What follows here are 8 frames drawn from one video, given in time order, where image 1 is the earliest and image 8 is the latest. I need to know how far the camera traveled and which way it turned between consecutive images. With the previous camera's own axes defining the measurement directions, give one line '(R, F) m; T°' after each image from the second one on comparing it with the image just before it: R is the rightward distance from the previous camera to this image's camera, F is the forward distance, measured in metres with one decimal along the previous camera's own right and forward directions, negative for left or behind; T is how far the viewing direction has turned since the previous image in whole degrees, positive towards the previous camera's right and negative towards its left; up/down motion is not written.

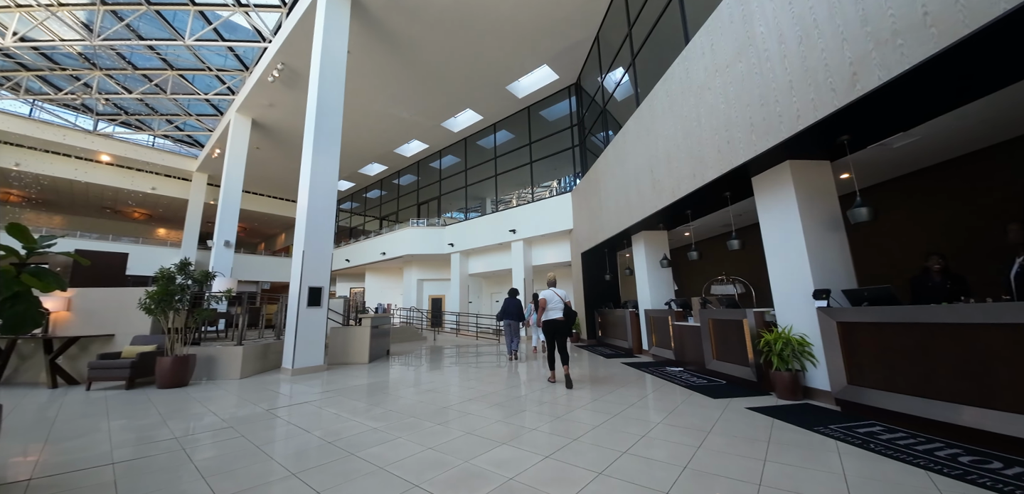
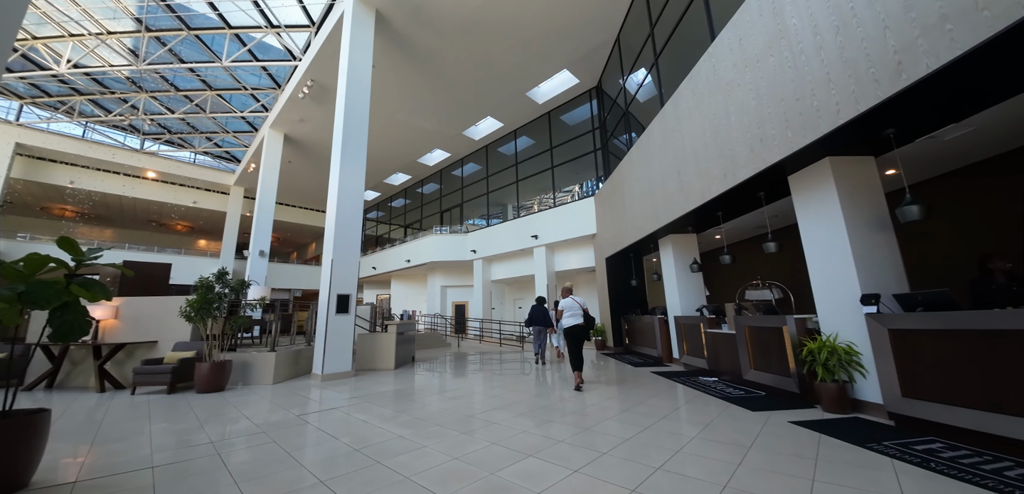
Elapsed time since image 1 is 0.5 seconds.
(0.0, 0.0) m; -4°
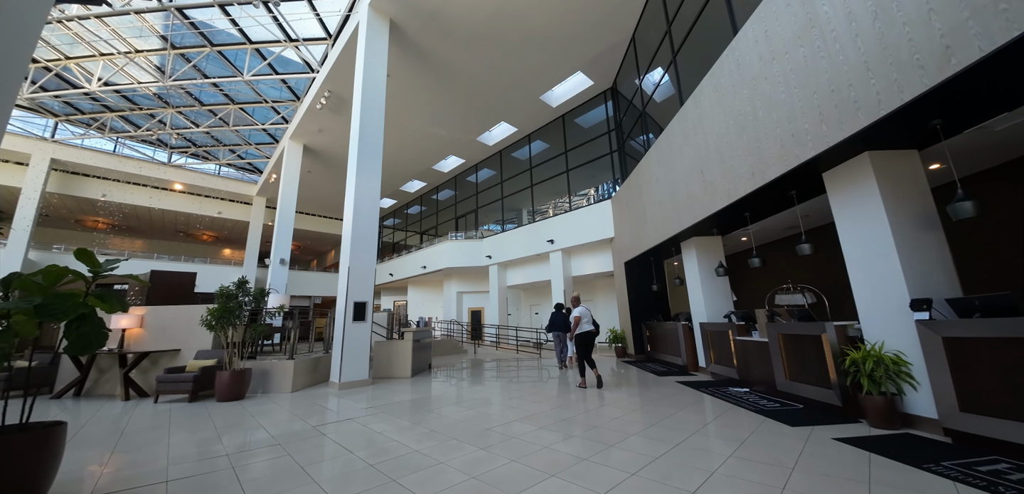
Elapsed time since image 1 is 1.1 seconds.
(0.0, +0.1) m; -2°
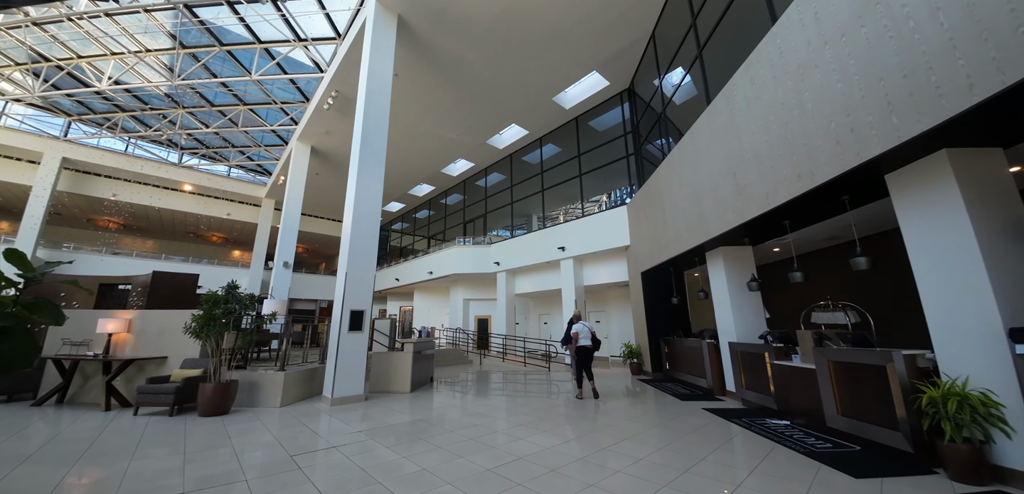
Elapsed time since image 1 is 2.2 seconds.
(0.0, +0.5) m; -1°
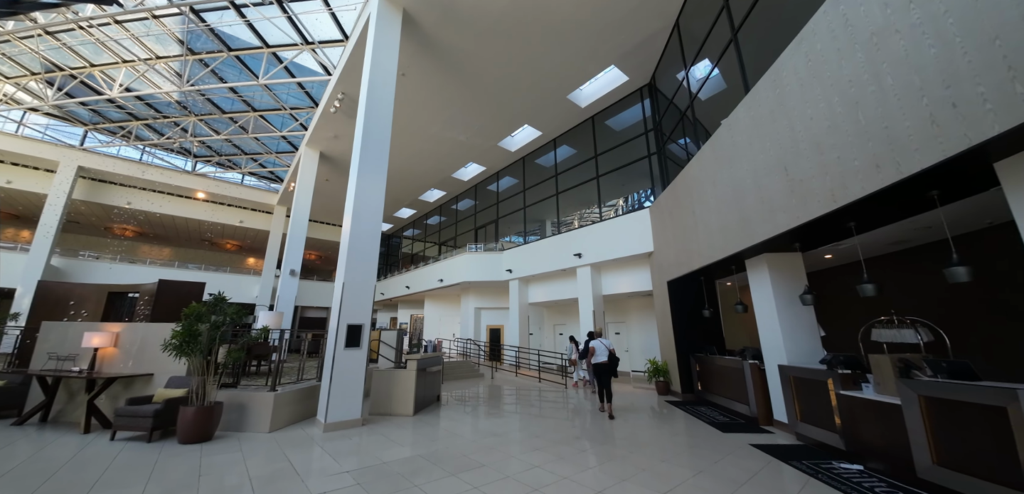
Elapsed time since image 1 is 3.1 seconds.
(0.0, +0.6) m; -2°
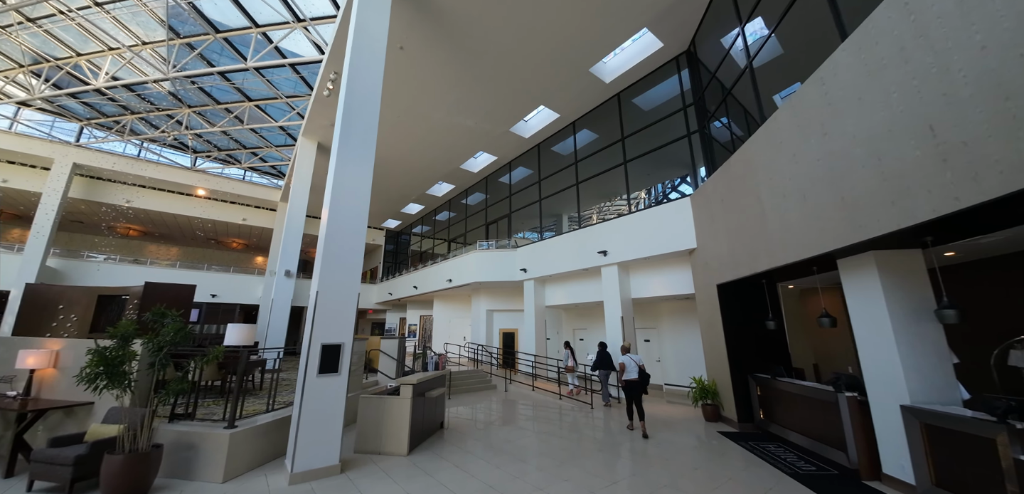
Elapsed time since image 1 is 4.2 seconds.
(0.0, +1.1) m; -2°
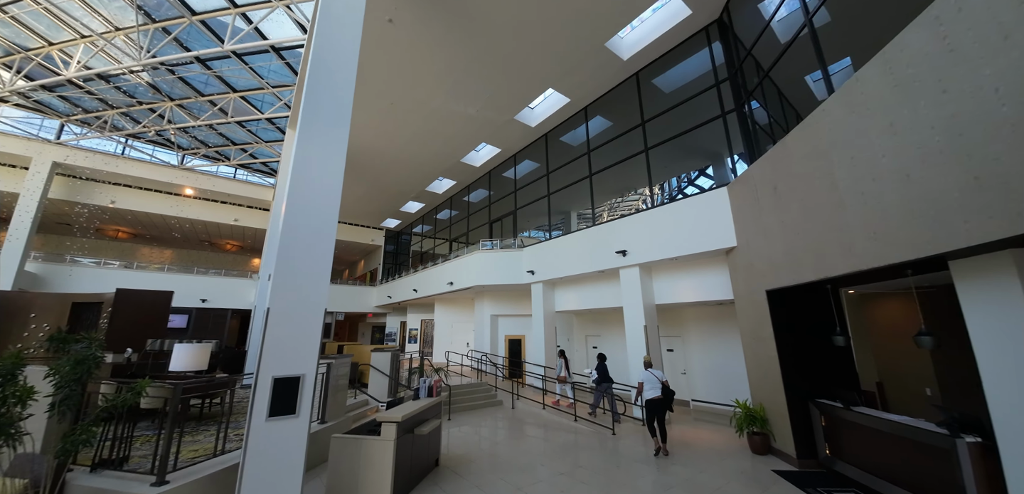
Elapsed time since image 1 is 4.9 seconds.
(0.0, +0.9) m; -1°
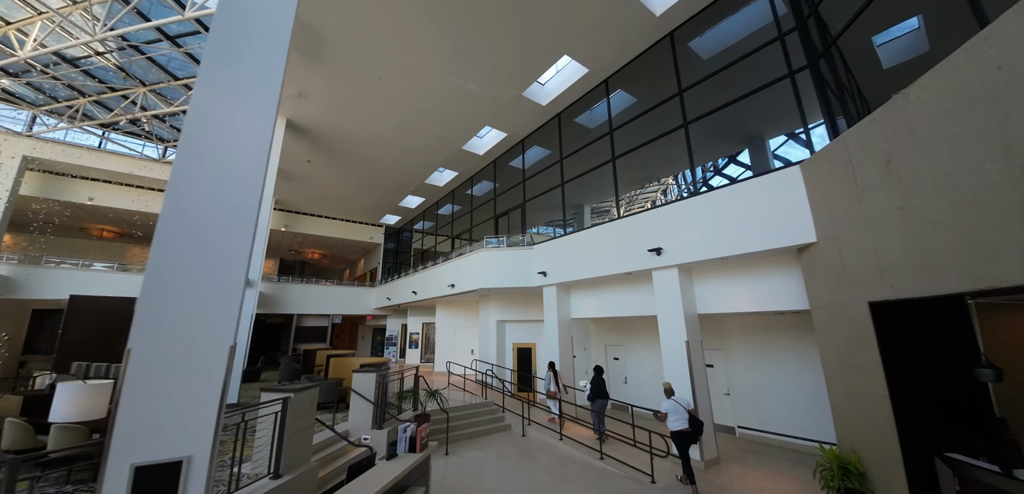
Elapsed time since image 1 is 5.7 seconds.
(0.0, +1.2) m; -1°
